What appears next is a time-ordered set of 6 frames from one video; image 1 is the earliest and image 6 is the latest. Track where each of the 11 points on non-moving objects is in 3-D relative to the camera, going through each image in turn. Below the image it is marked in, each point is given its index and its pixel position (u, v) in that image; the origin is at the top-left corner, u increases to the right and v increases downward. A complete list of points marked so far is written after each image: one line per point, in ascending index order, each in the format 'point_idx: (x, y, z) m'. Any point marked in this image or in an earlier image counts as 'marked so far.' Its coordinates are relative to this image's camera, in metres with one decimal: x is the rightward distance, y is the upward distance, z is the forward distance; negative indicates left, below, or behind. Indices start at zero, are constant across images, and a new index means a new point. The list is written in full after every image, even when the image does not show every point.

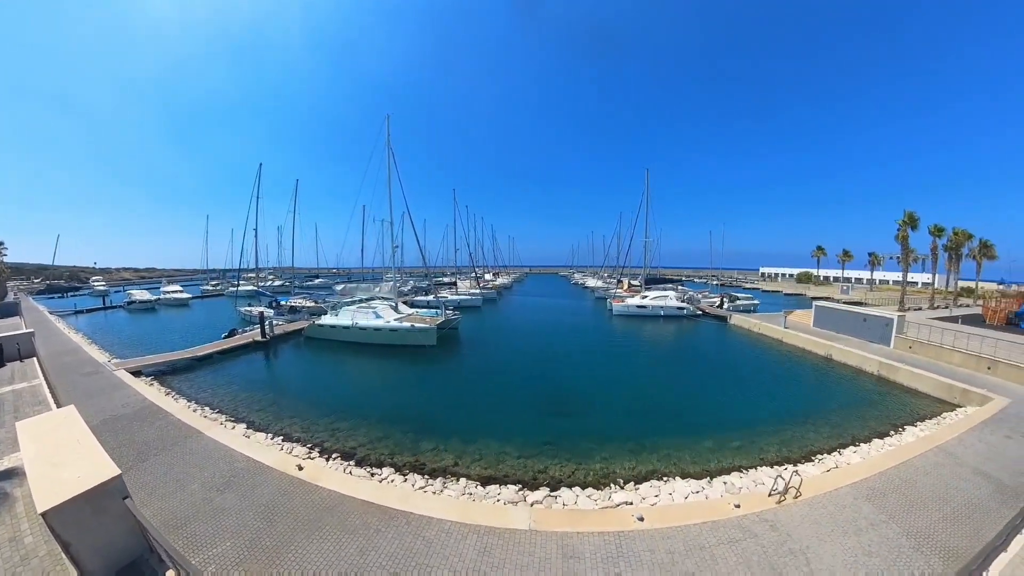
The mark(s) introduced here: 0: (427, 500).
0: (-1.8, -4.3, +7.2) m
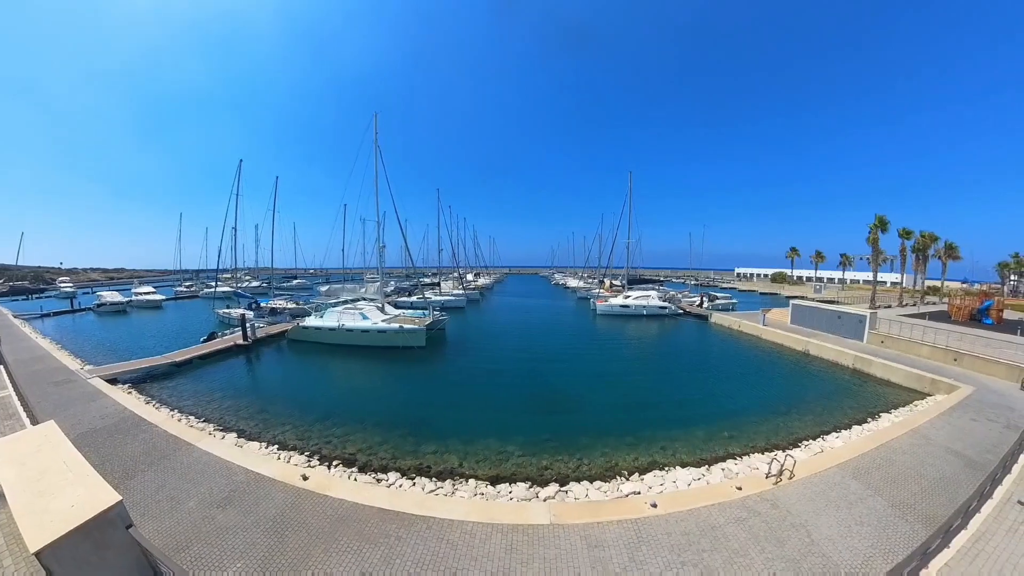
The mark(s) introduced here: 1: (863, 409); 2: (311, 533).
0: (-1.4, -4.3, +7.1) m
1: (+13.0, -4.4, +12.6) m
2: (-3.6, -4.5, +6.1) m
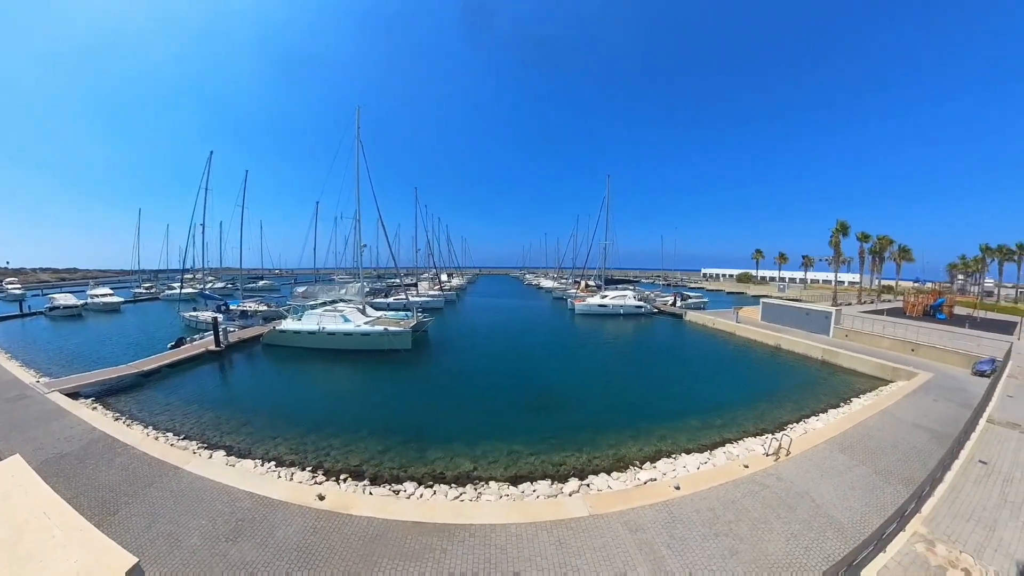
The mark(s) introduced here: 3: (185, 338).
0: (-0.8, -4.4, +7.1) m
1: (+13.0, -4.4, +13.9) m
2: (-2.8, -4.5, +5.8) m
3: (-17.5, -2.7, +18.5) m
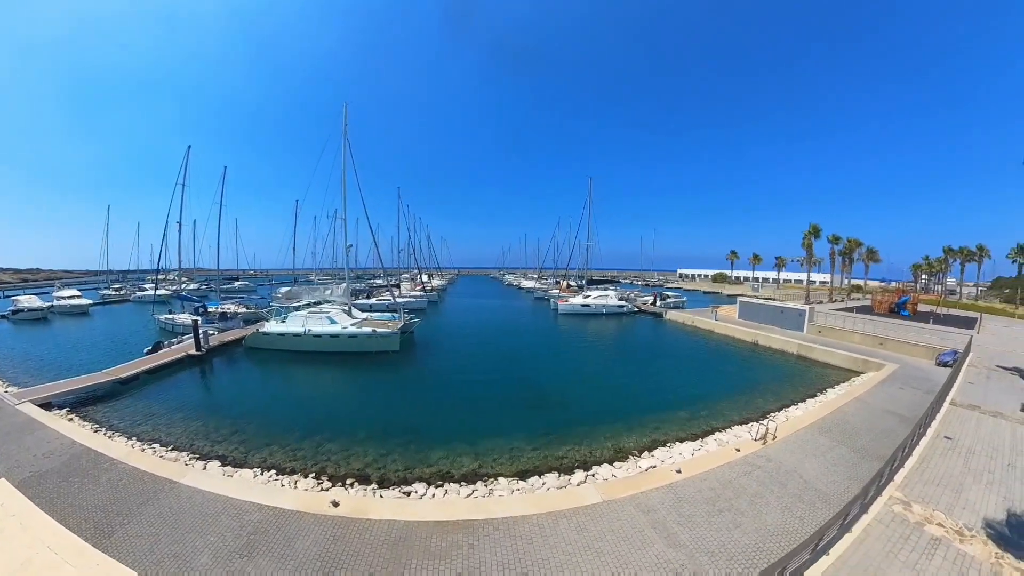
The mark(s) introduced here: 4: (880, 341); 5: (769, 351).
0: (-0.4, -4.4, +7.2) m
1: (+12.9, -4.3, +14.9) m
2: (-2.4, -4.5, +5.8) m
3: (-17.8, -2.8, +17.4) m
4: (+17.1, -2.5, +16.2) m
5: (+14.4, -3.6, +19.4) m
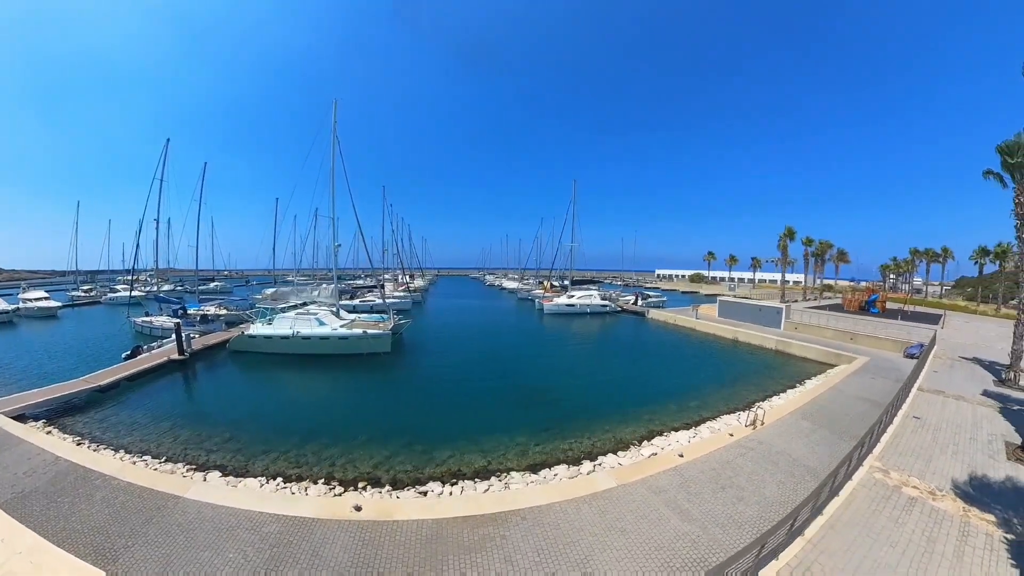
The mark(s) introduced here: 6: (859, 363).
0: (0.0, -4.4, +7.3) m
1: (+12.8, -4.3, +15.9) m
2: (-1.8, -4.5, +5.9) m
3: (-18.0, -2.8, +16.5) m
4: (+17.0, -2.5, +17.5) m
5: (+14.0, -3.6, +20.6) m
6: (+14.8, -3.3, +14.8) m
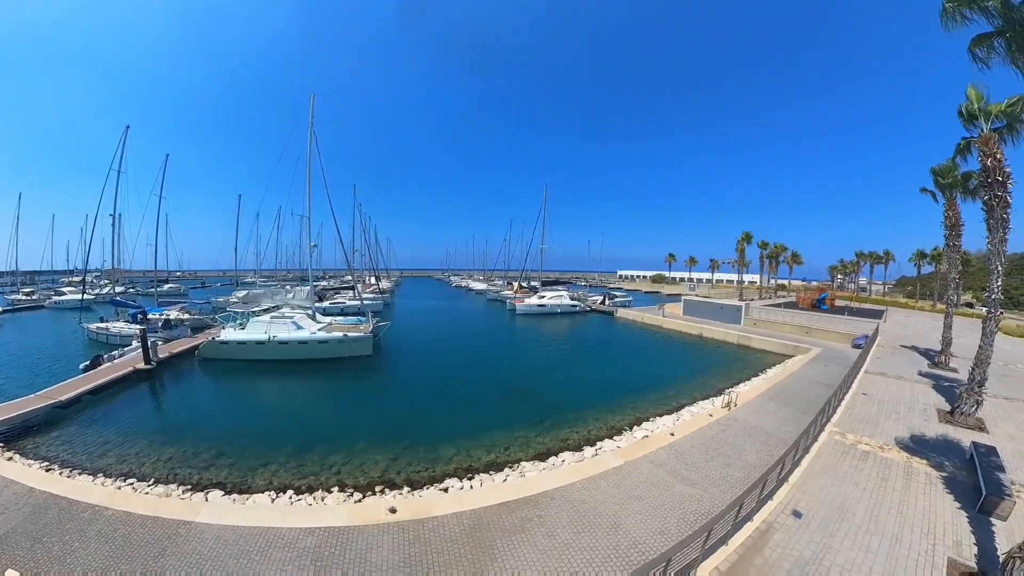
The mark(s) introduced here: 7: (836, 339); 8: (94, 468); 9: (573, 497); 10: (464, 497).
0: (+0.7, -4.4, +7.8) m
1: (+12.4, -4.3, +17.7) m
2: (-1.0, -4.5, +6.1) m
3: (-18.3, -2.9, +14.8) m
4: (+16.3, -2.5, +19.8) m
5: (+13.1, -3.6, +22.5) m
6: (+14.5, -3.3, +16.9) m
7: (+16.9, -2.8, +18.3) m
8: (-11.5, -4.5, +9.3) m
9: (+1.4, -4.3, +6.9) m
10: (-1.1, -4.4, +7.4) m
